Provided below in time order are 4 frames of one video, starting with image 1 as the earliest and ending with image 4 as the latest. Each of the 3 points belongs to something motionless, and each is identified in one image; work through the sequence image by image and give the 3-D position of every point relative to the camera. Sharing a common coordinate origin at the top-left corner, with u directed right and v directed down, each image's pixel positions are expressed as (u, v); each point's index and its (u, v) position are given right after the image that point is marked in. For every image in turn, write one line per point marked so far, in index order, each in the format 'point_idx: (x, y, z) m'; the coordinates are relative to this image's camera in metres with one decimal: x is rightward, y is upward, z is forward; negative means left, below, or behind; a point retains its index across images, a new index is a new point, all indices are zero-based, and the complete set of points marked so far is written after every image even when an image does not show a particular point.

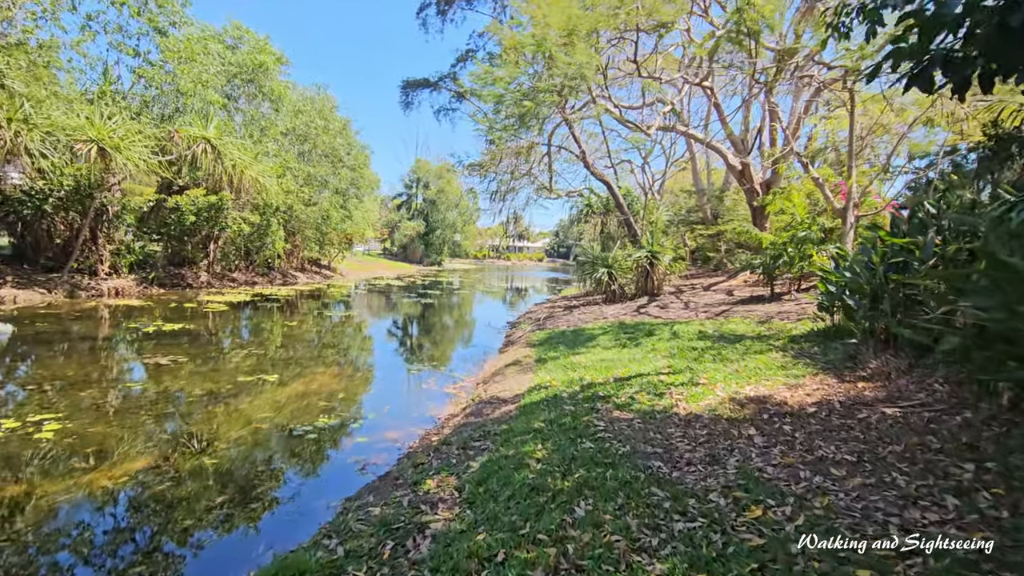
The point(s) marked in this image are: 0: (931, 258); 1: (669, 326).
0: (+3.0, +0.2, +3.7) m
1: (+2.0, -0.5, +6.7) m
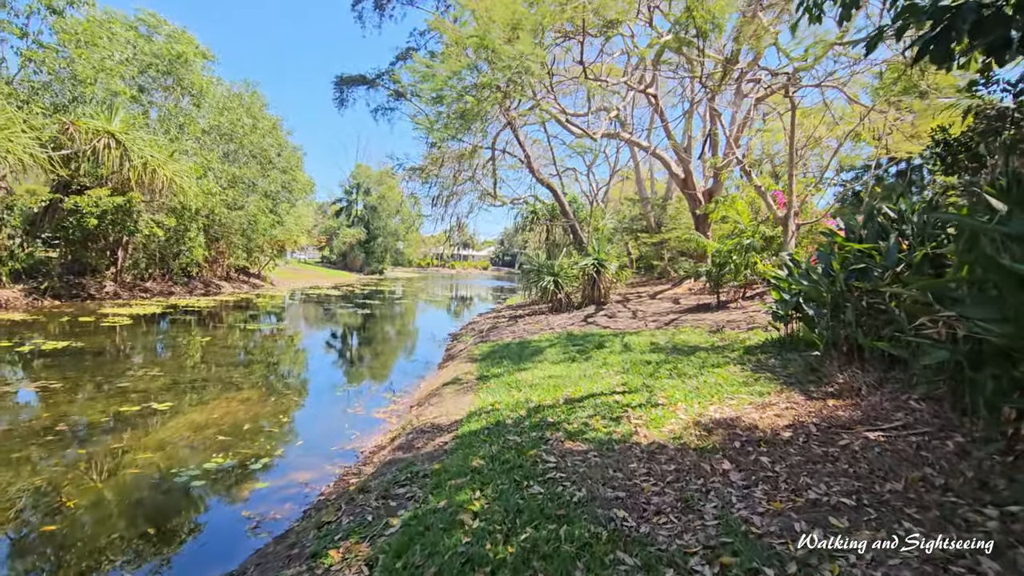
0: (+2.6, +0.2, +3.5) m
1: (+1.3, -0.6, +6.3) m
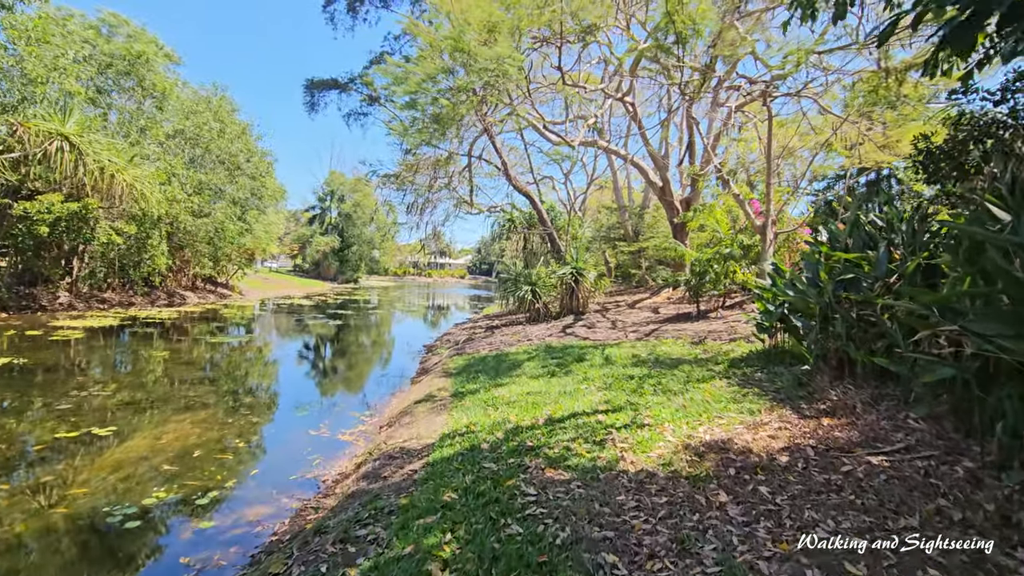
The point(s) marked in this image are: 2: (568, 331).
0: (+2.4, +0.1, +3.4) m
1: (+1.0, -0.7, +6.1) m
2: (+0.9, -0.7, +8.4) m
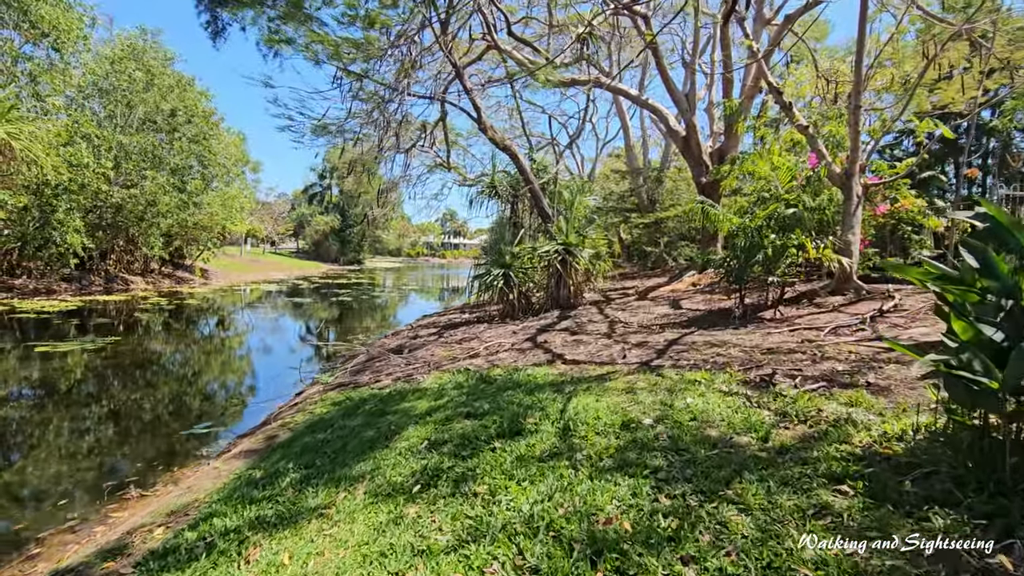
0: (+1.6, +0.1, +0.3) m
1: (+0.3, -0.7, +3.2) m
2: (+0.3, -0.5, +5.4) m
